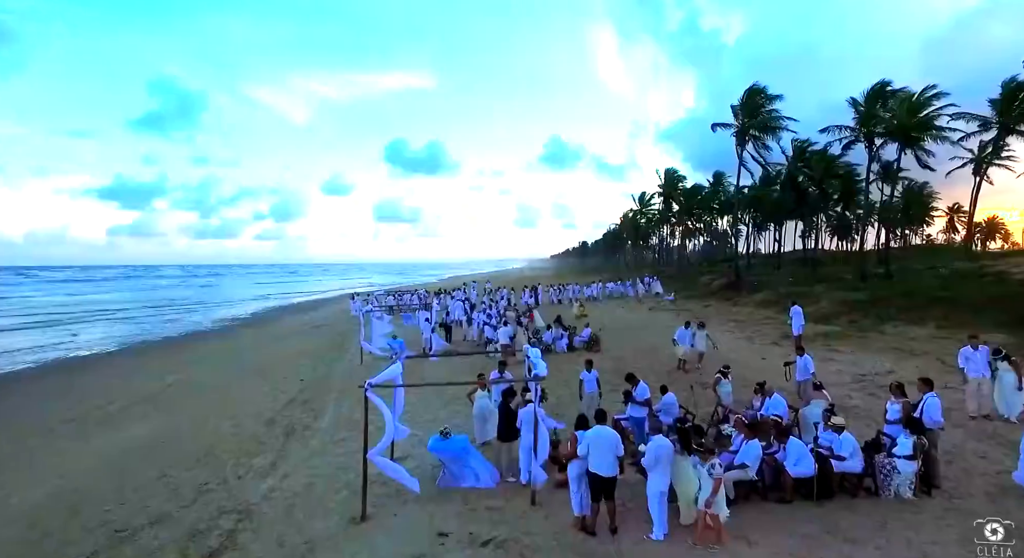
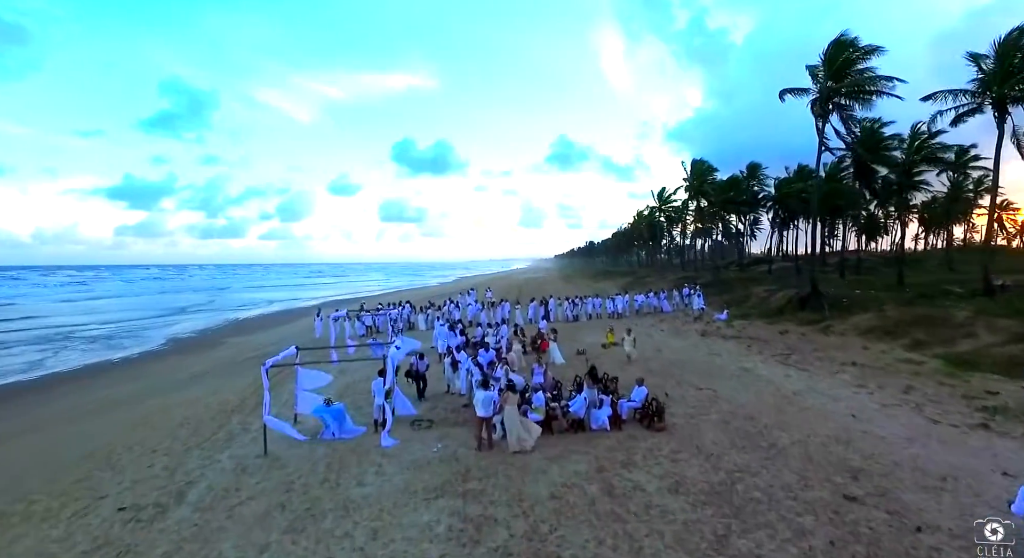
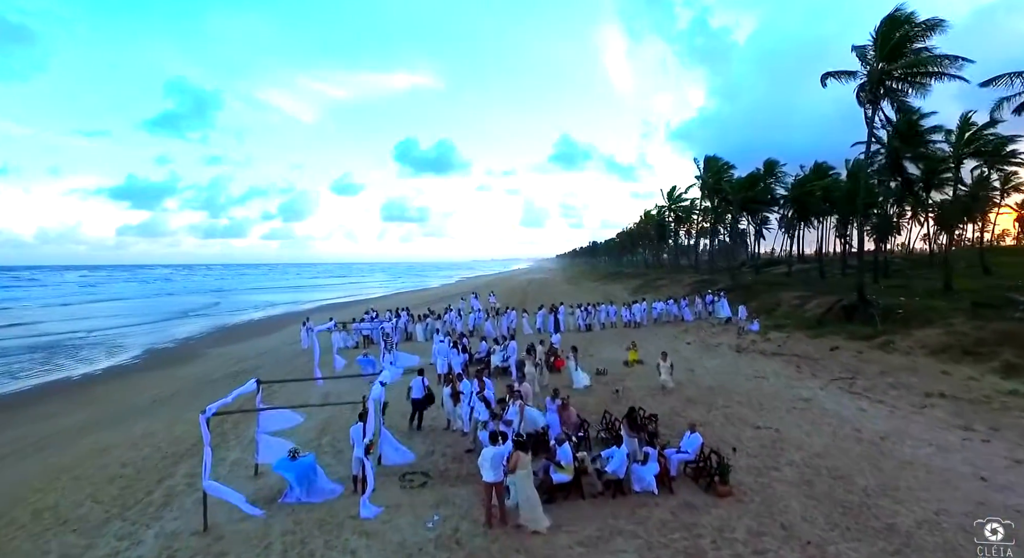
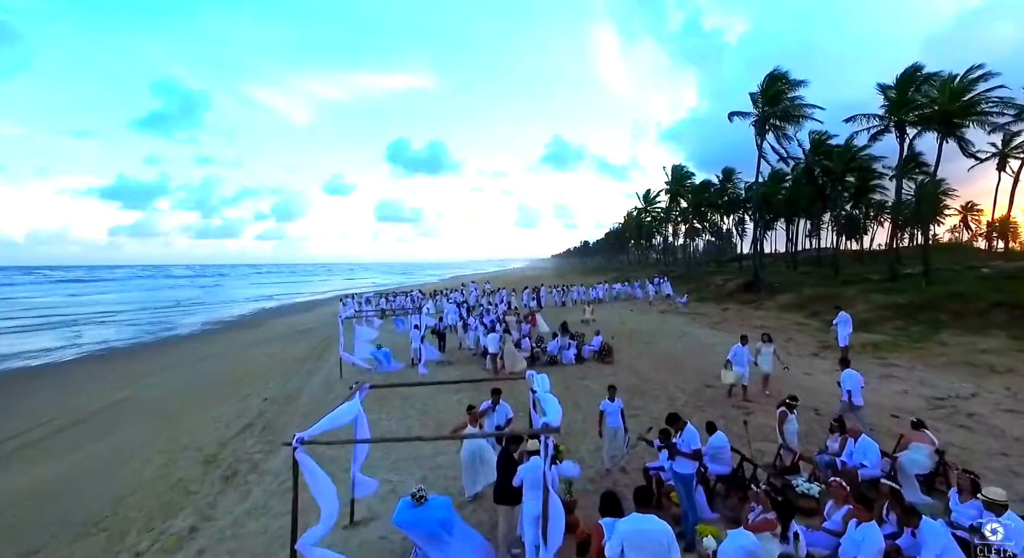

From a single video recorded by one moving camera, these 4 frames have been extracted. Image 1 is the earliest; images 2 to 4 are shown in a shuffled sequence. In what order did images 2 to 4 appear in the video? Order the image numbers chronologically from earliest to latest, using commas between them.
4, 2, 3
